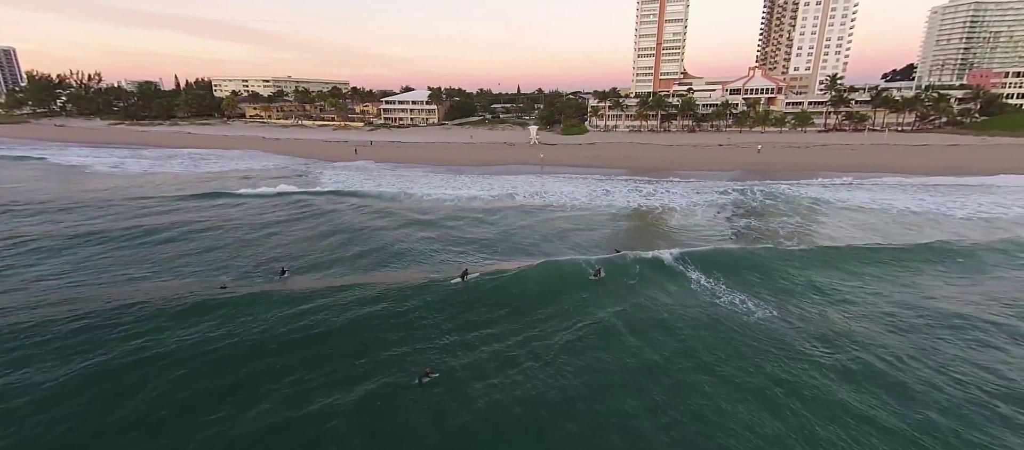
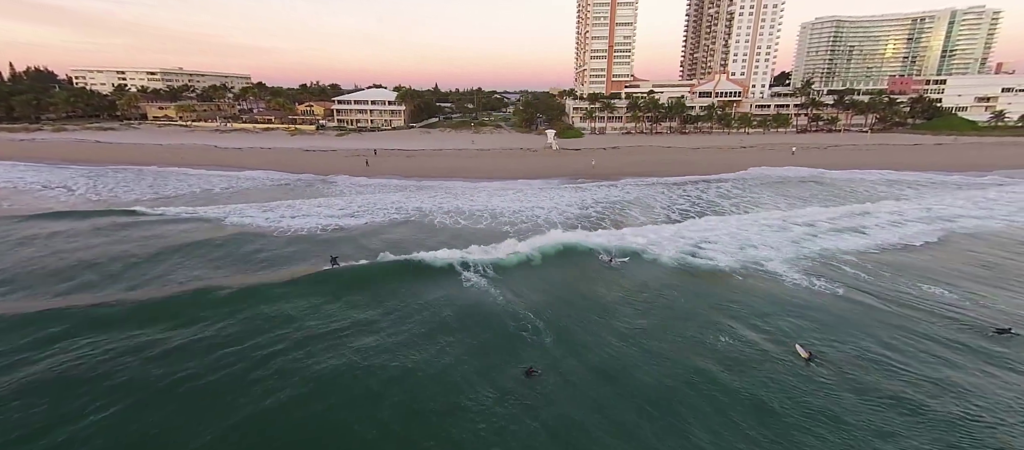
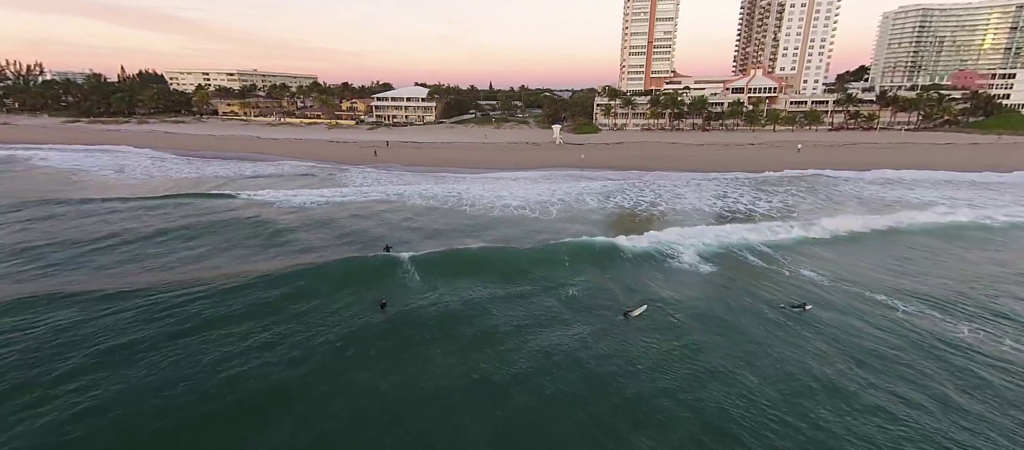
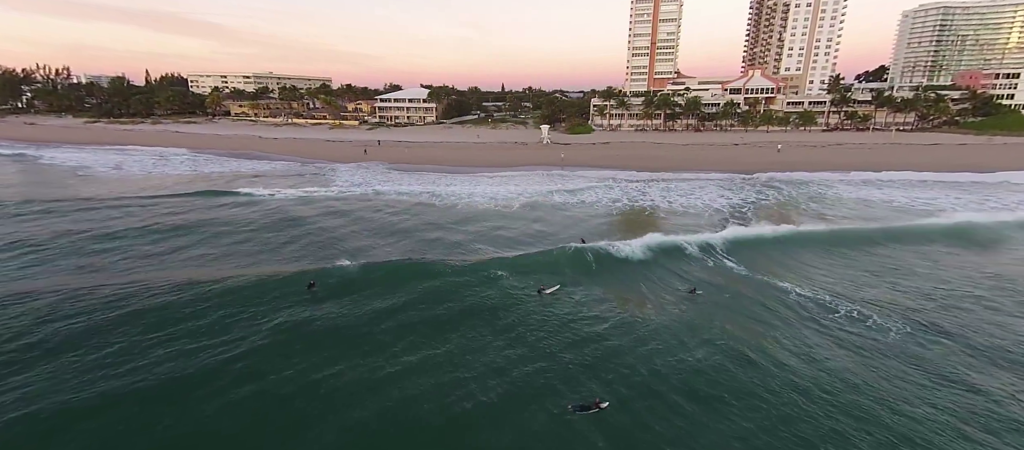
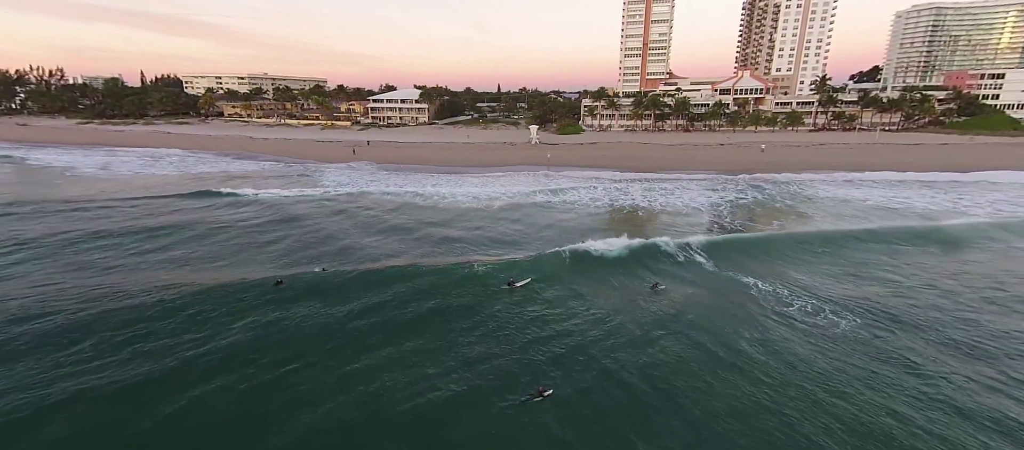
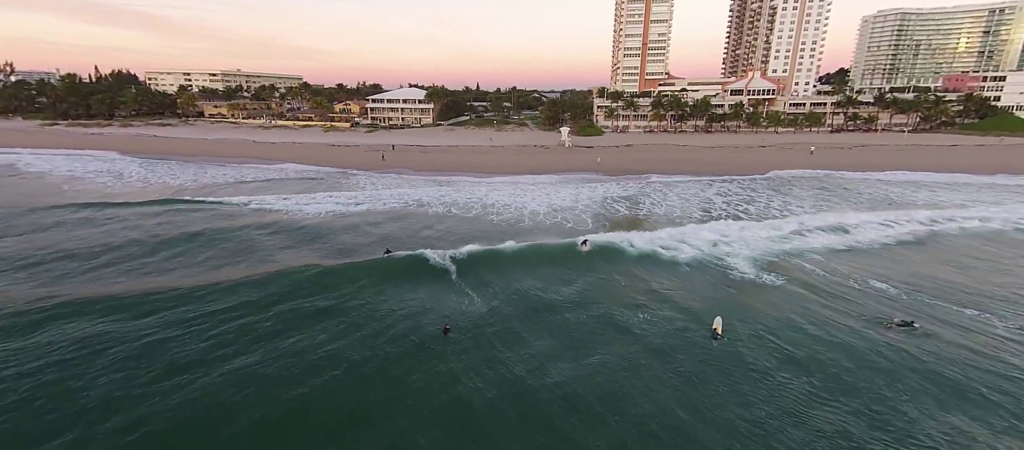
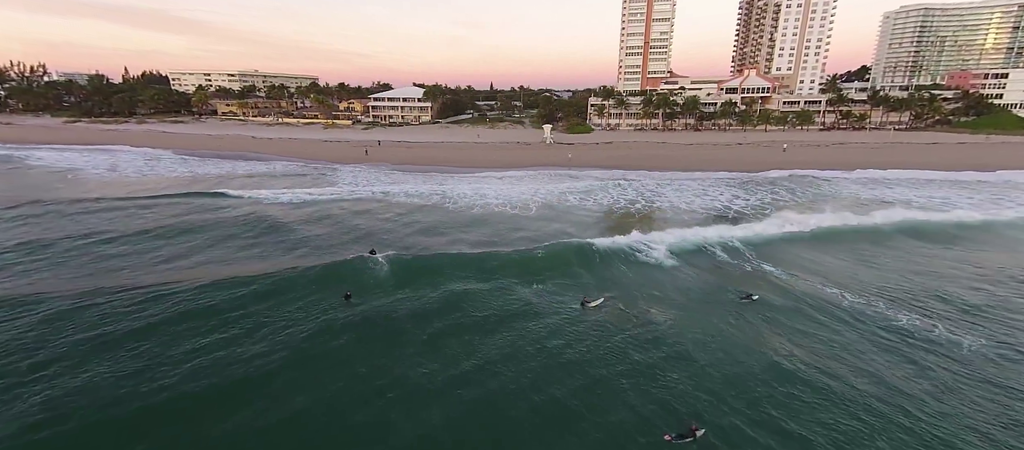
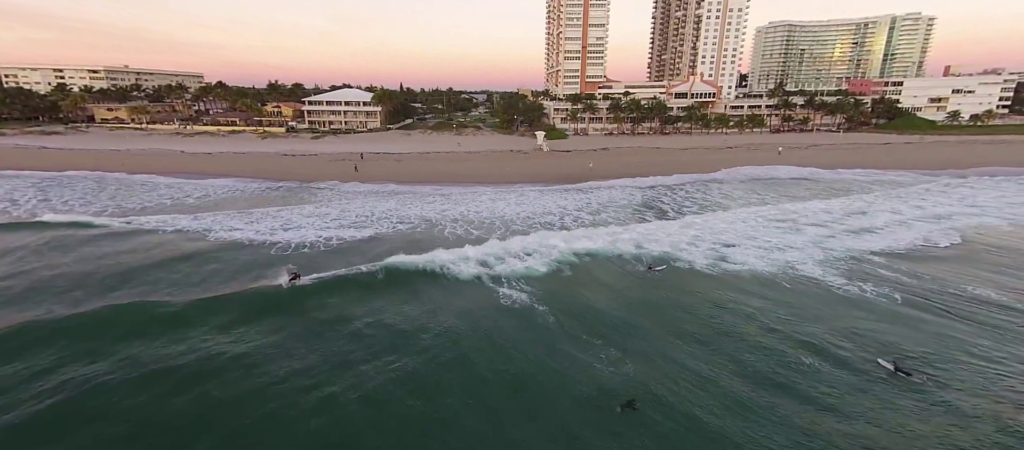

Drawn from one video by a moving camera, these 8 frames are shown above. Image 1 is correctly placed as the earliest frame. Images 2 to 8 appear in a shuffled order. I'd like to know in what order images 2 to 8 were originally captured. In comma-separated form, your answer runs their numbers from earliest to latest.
5, 4, 7, 3, 6, 2, 8
